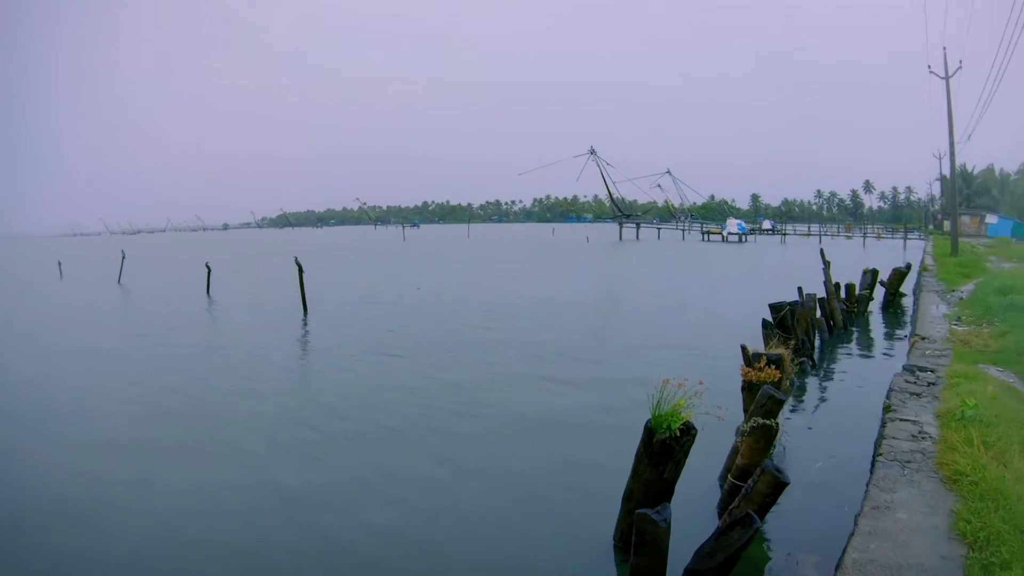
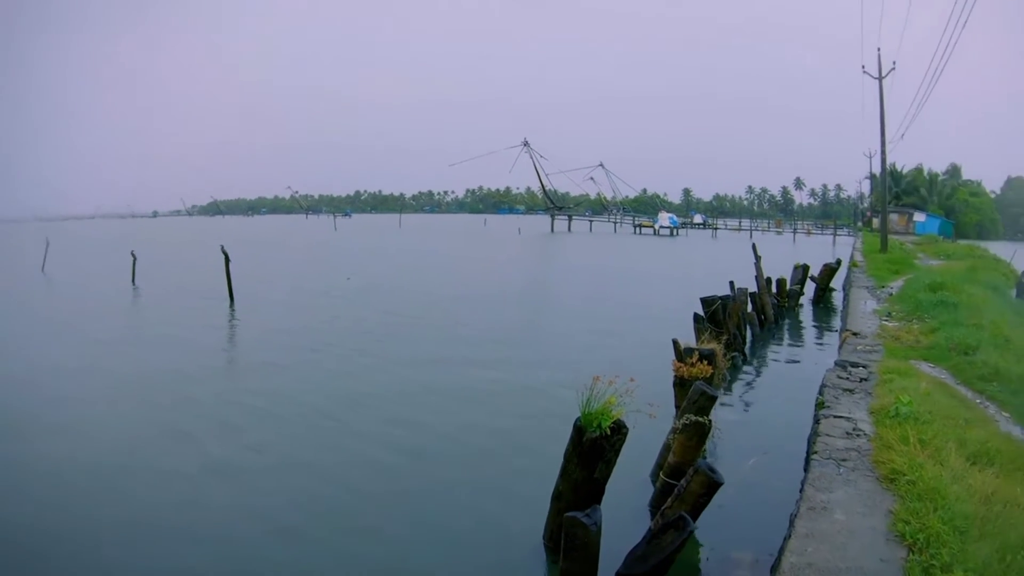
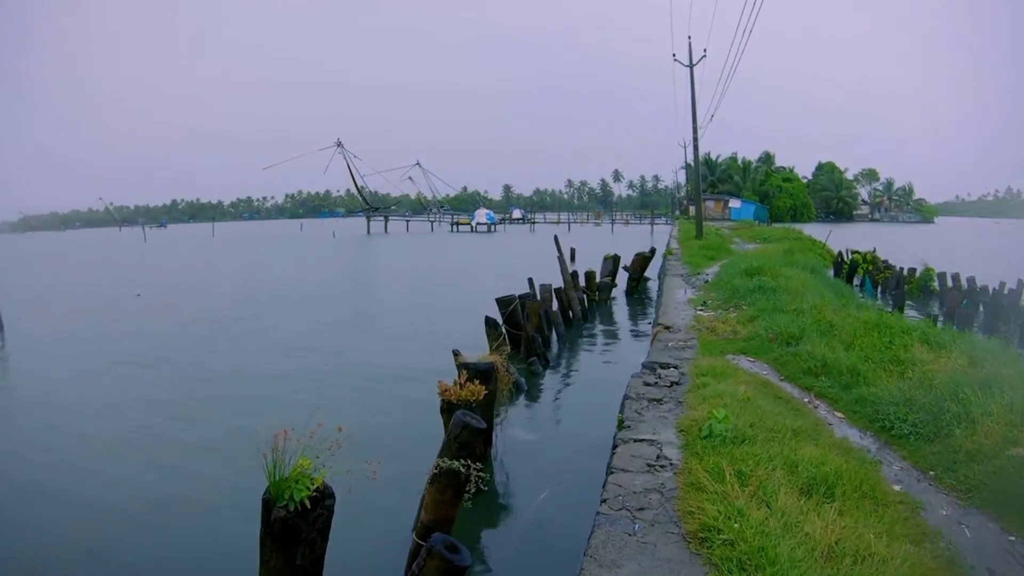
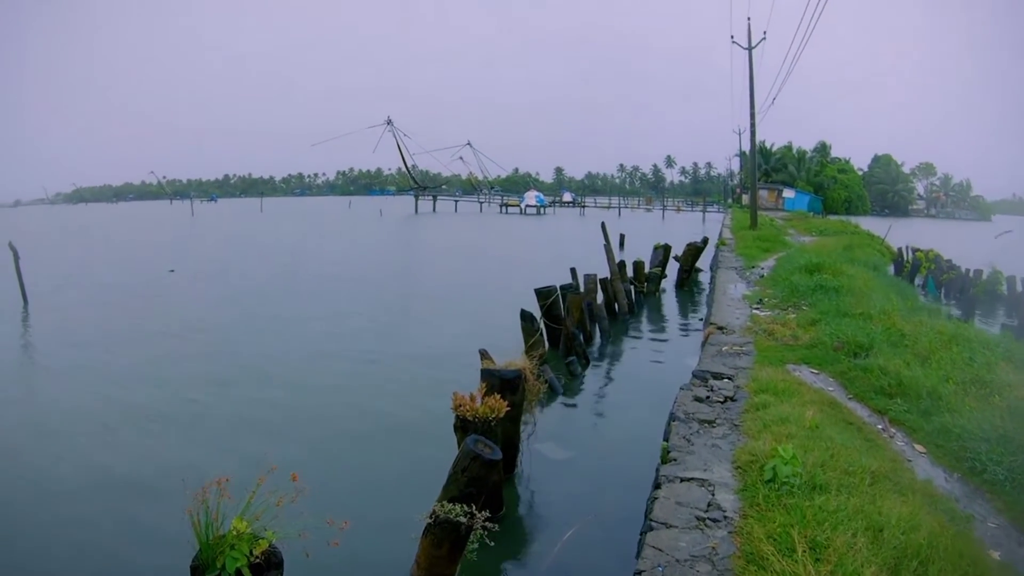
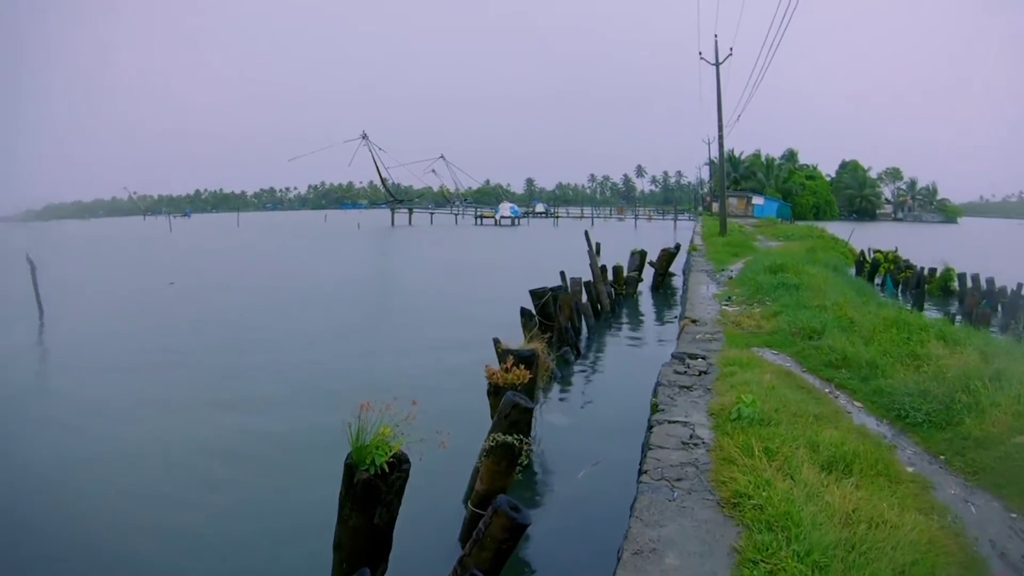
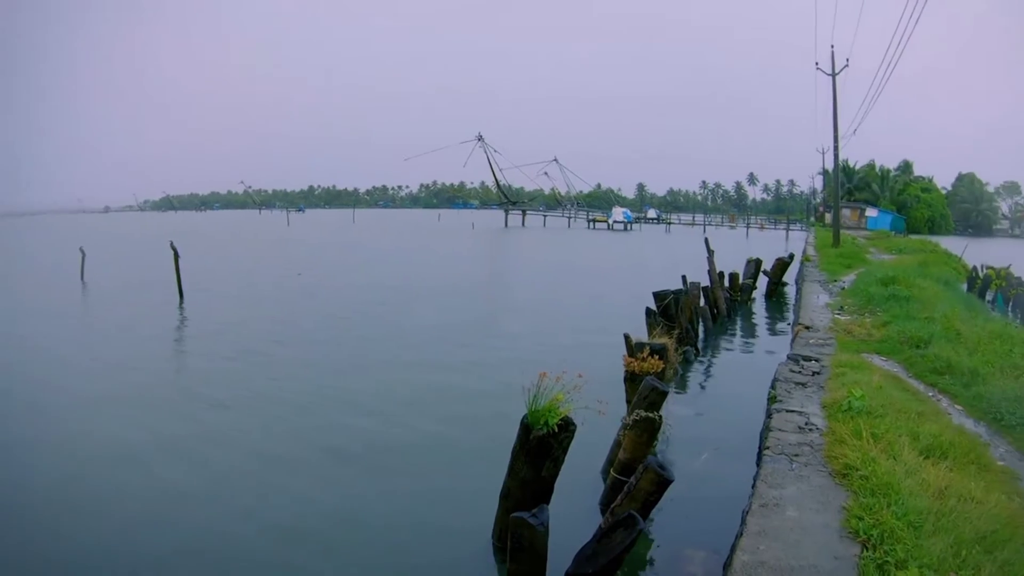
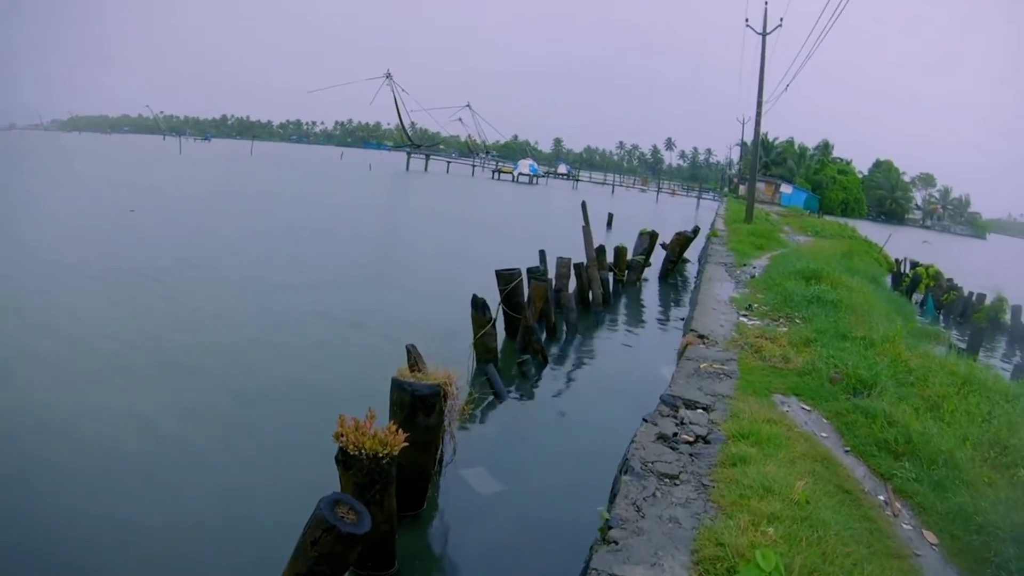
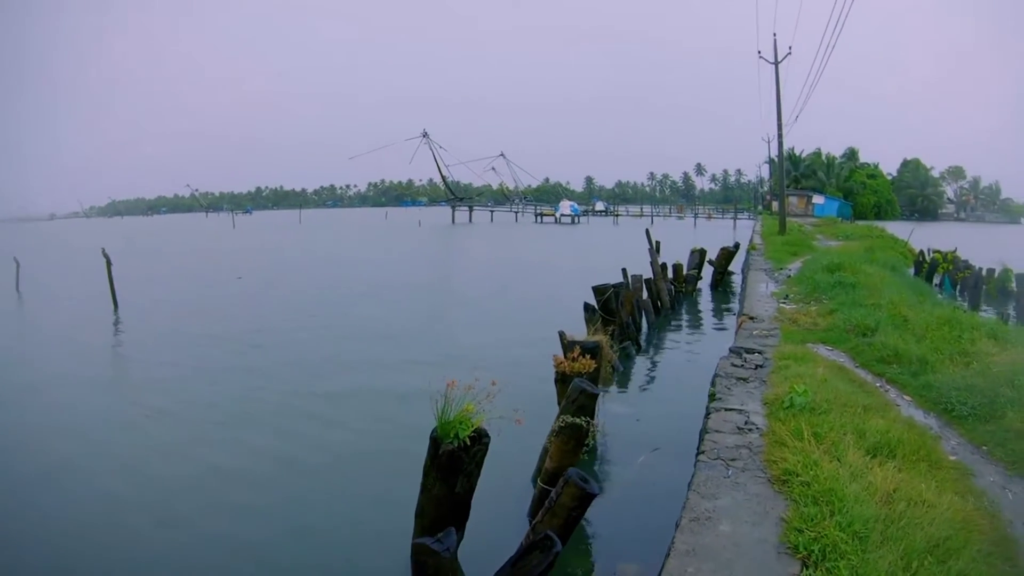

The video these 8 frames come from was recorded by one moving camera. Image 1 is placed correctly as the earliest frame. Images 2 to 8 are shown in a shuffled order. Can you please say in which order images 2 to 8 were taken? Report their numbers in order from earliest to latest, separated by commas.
2, 6, 8, 5, 3, 4, 7
